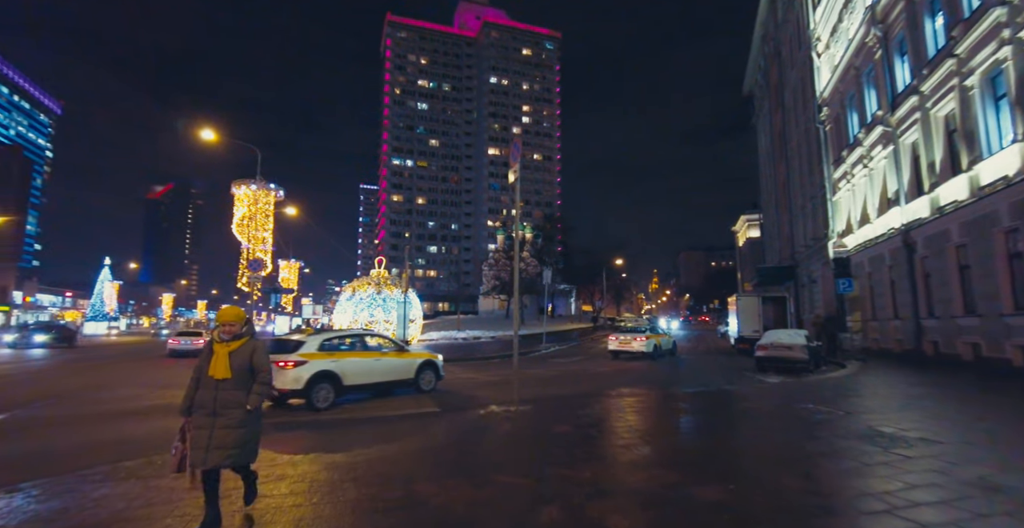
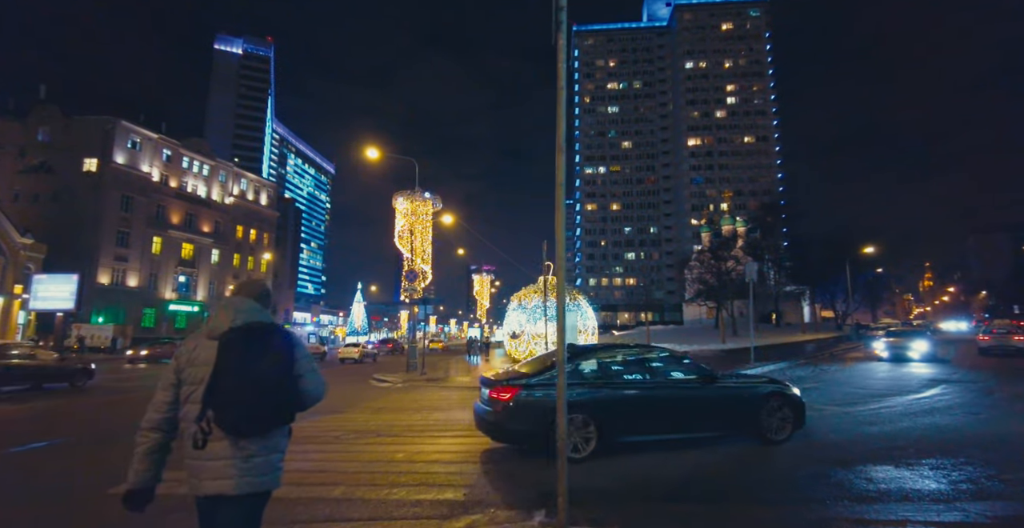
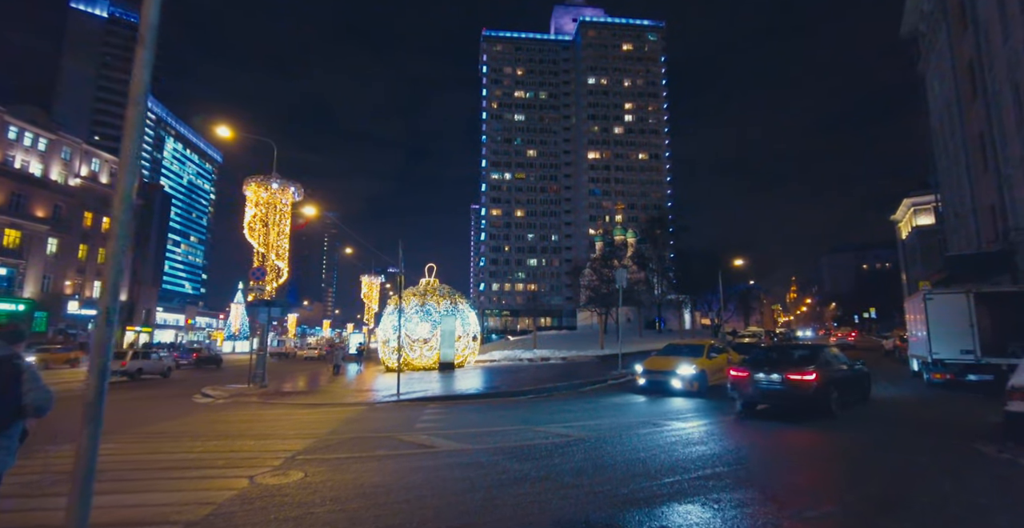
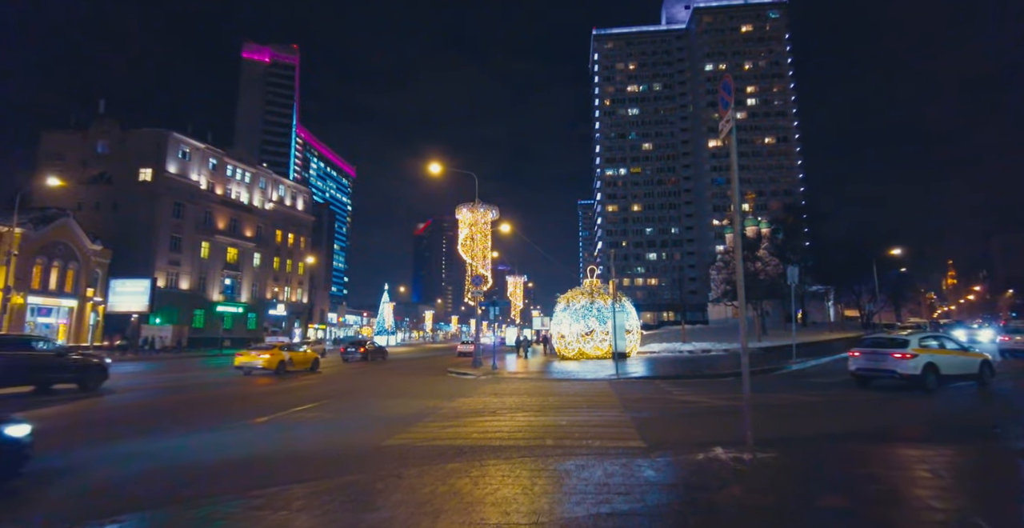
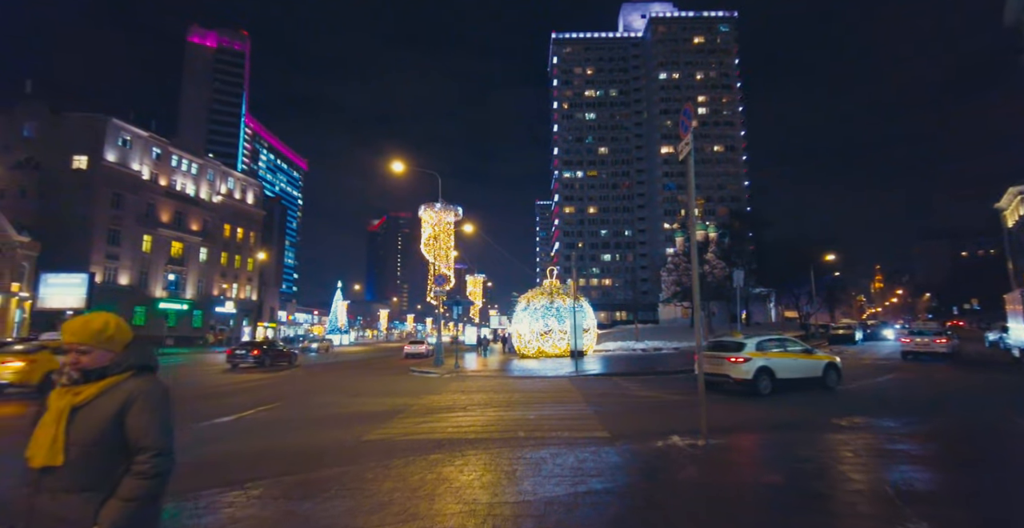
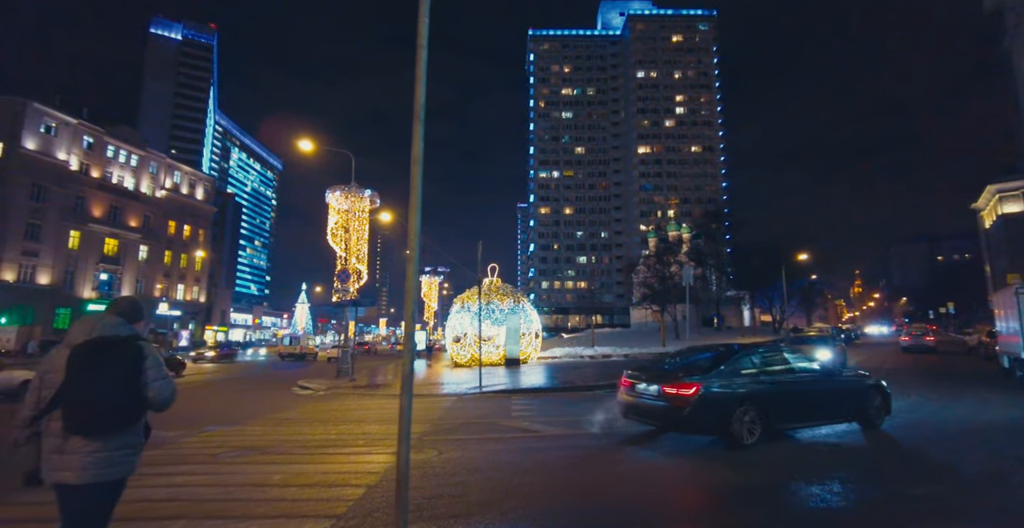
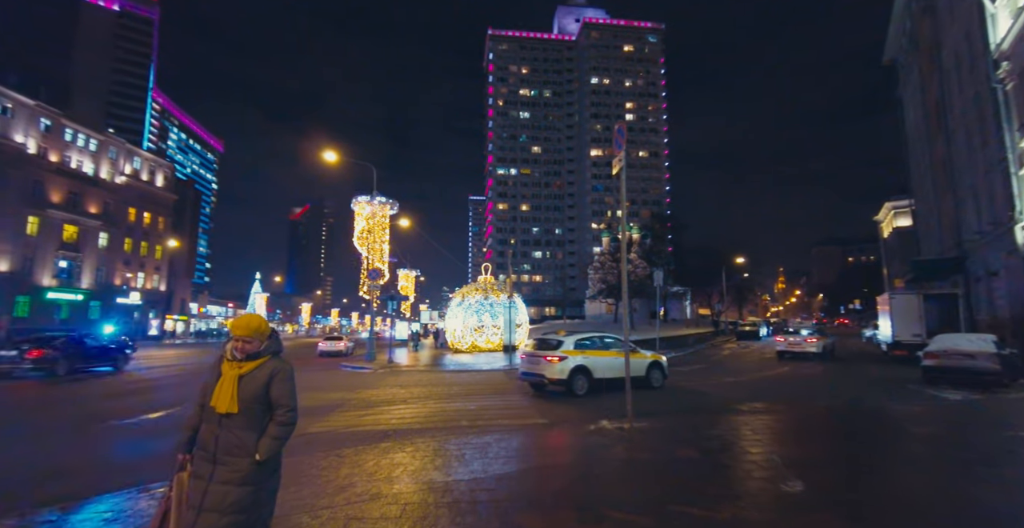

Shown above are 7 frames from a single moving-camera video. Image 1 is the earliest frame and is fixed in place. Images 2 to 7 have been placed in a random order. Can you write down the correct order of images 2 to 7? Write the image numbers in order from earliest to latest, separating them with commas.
7, 5, 4, 2, 6, 3
